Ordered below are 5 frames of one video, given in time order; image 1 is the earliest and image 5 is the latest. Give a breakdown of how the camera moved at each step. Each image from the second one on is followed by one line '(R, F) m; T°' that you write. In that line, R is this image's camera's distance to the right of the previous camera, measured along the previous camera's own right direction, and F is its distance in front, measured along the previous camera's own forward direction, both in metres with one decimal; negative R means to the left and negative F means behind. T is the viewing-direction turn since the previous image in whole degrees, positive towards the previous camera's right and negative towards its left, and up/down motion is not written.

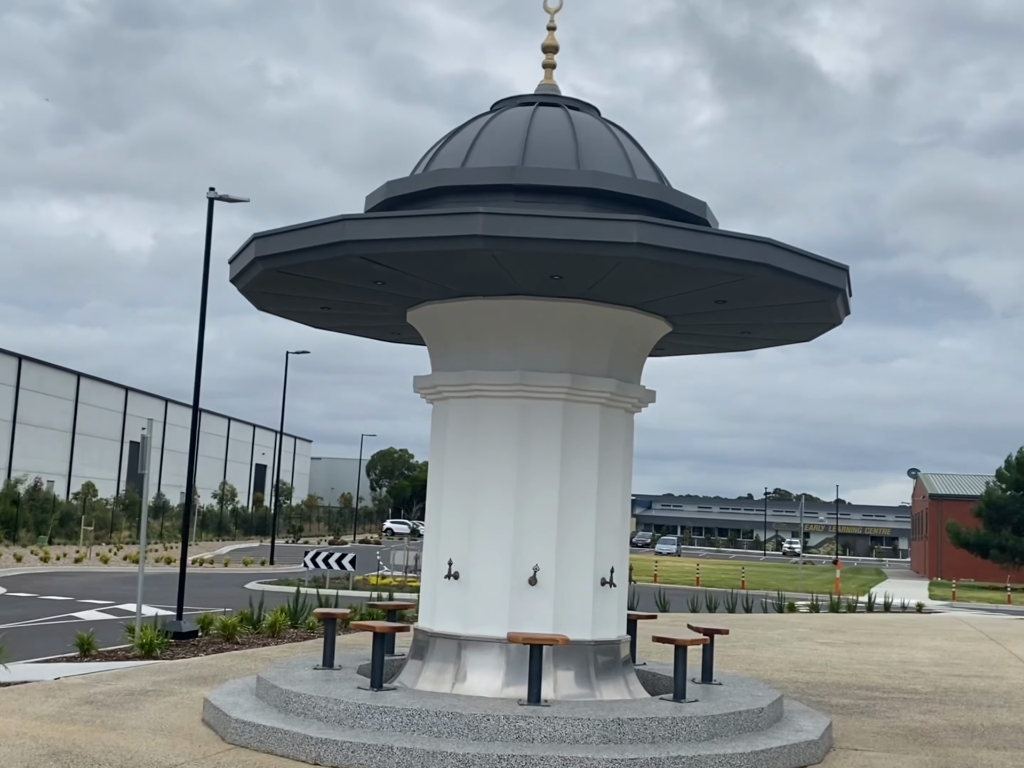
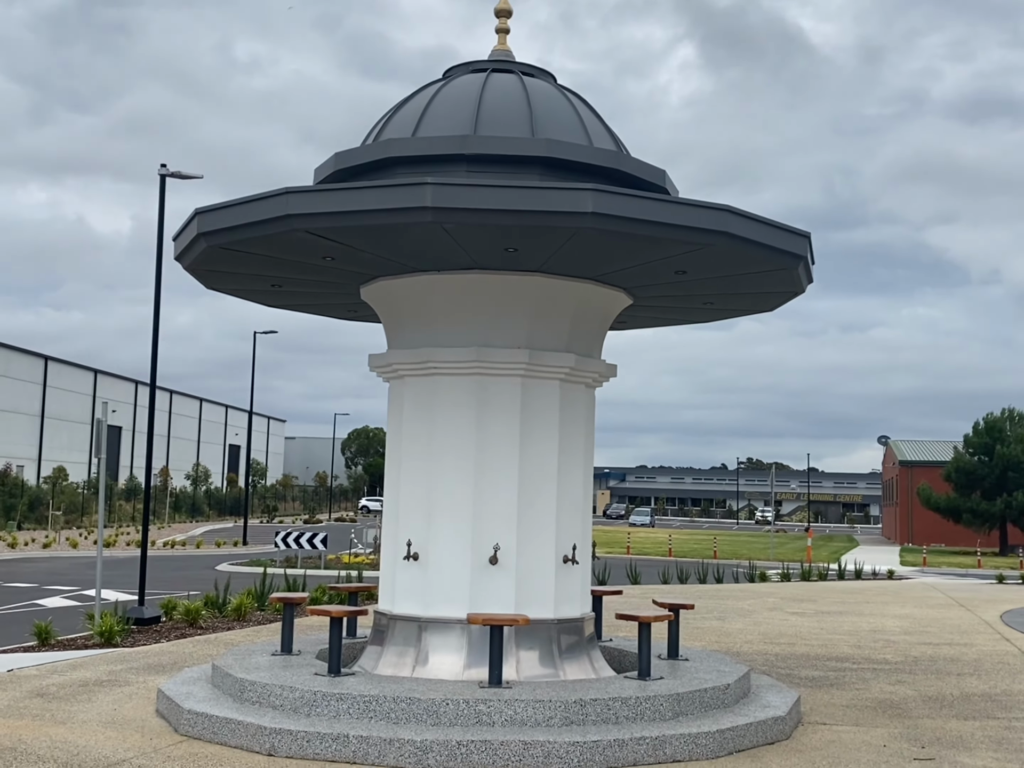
(+0.1, +0.3) m; +1°
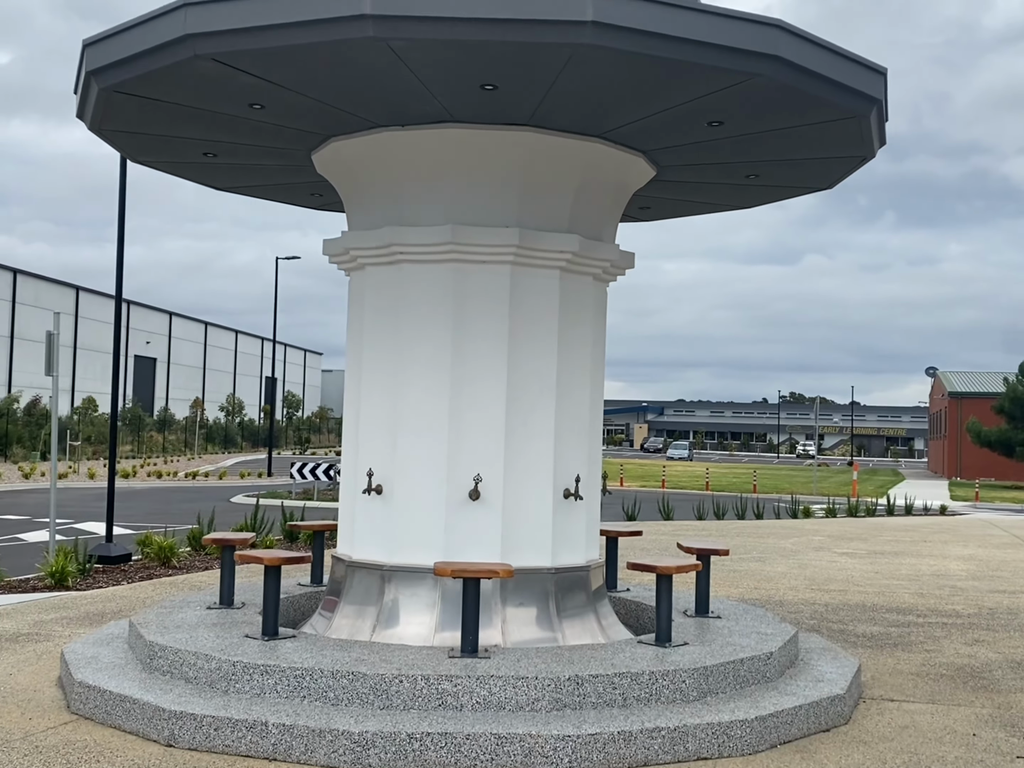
(+0.4, +2.1) m; -2°
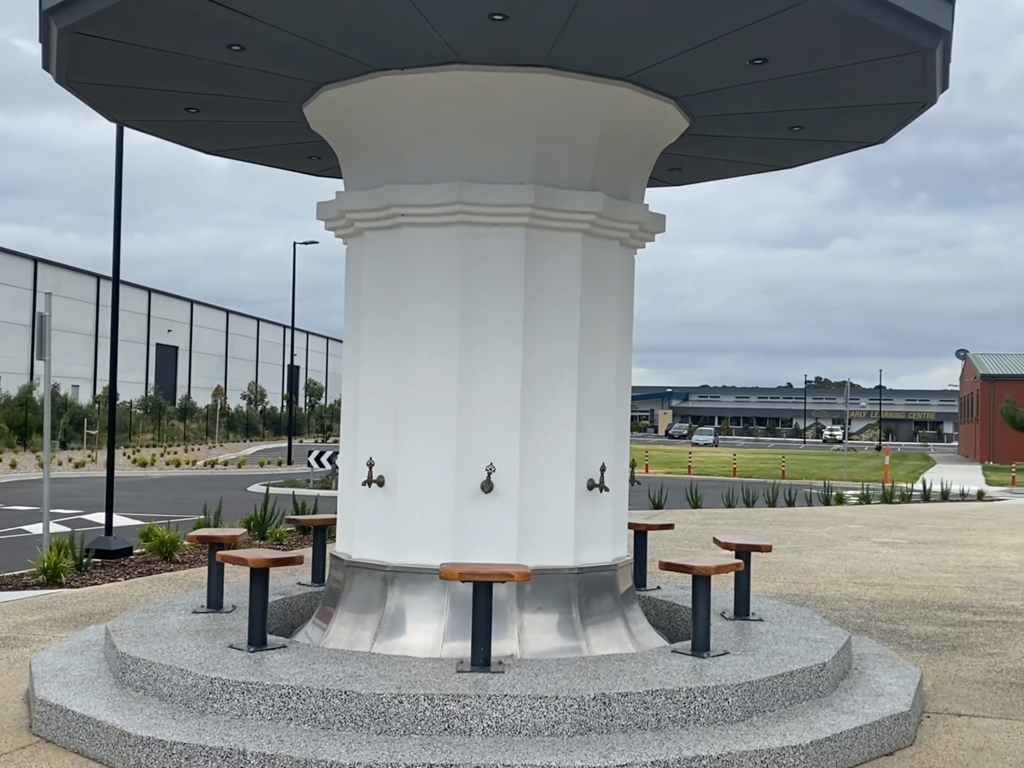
(0.0, +0.9) m; -1°
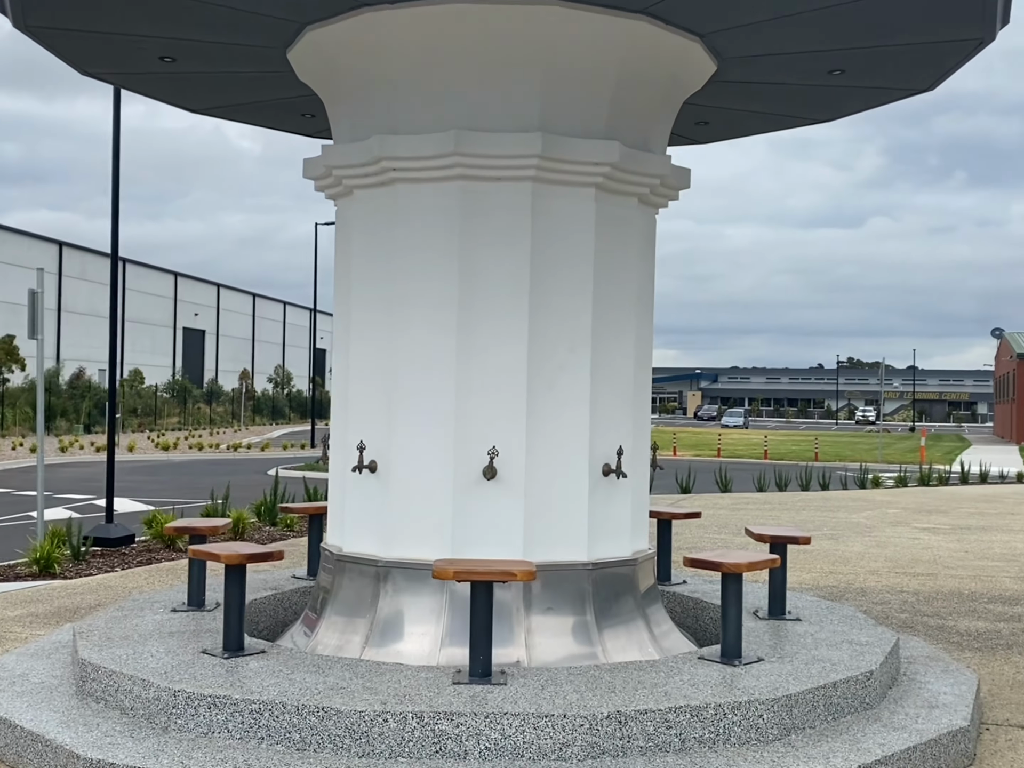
(+0.1, +0.7) m; -1°
